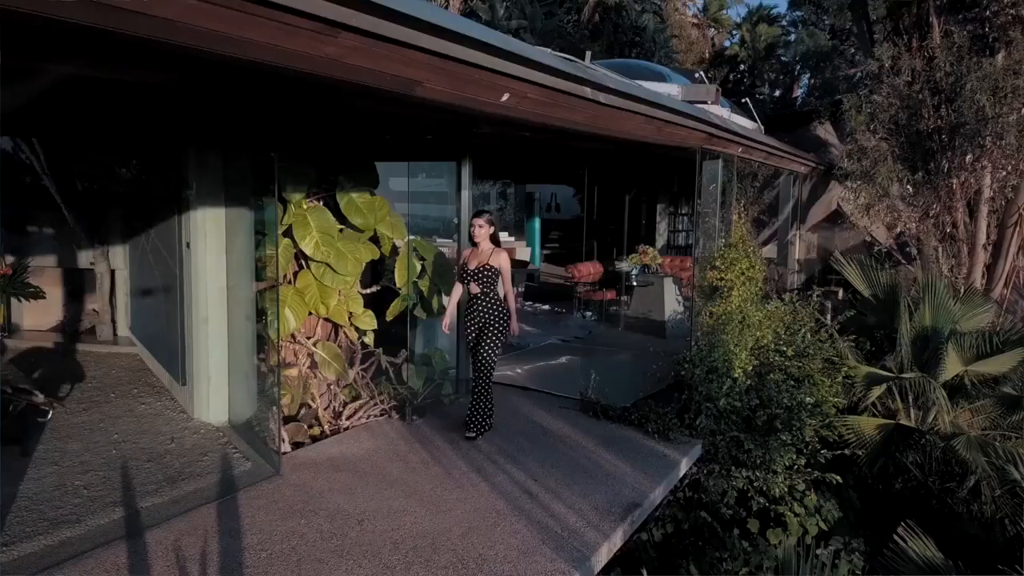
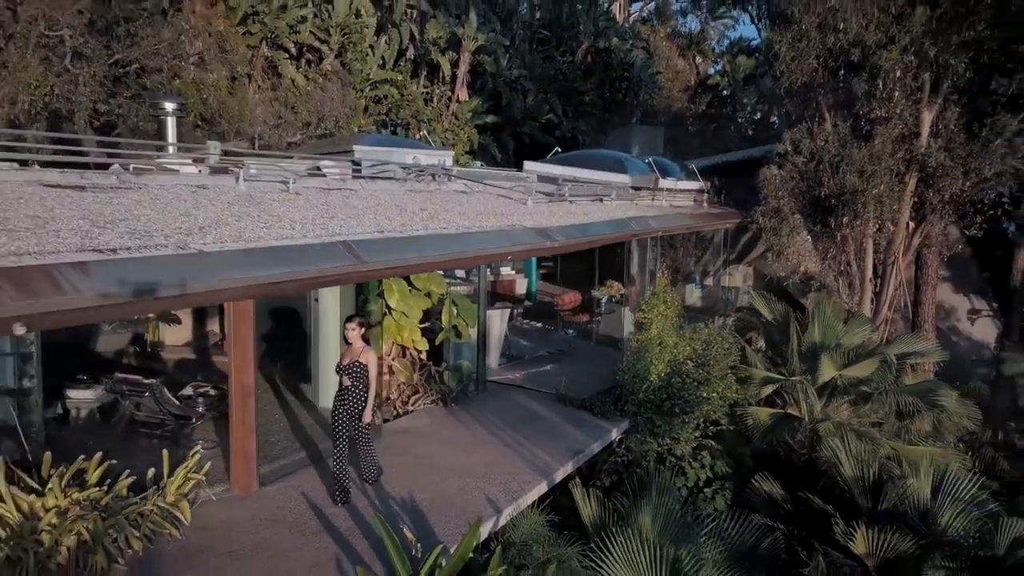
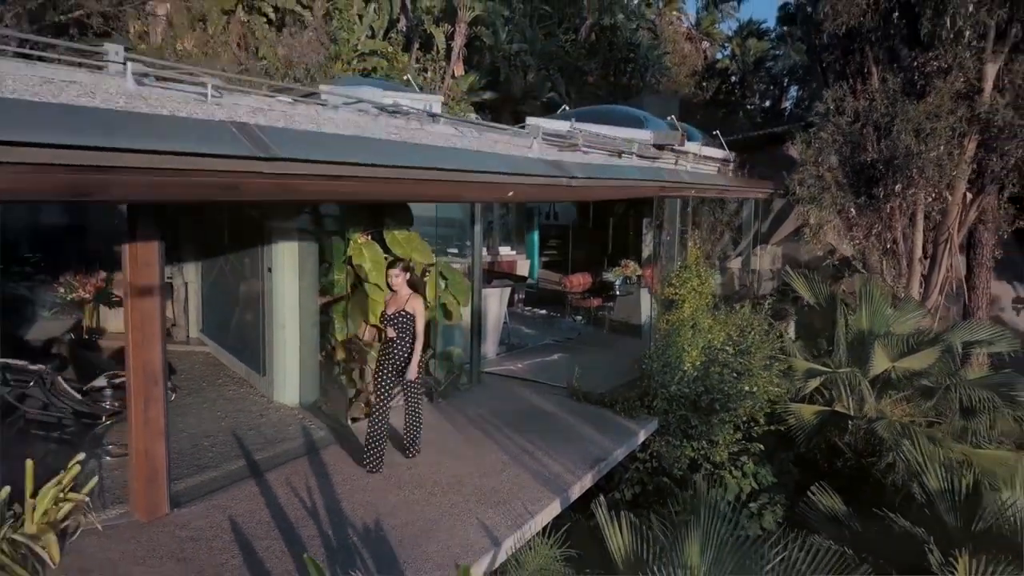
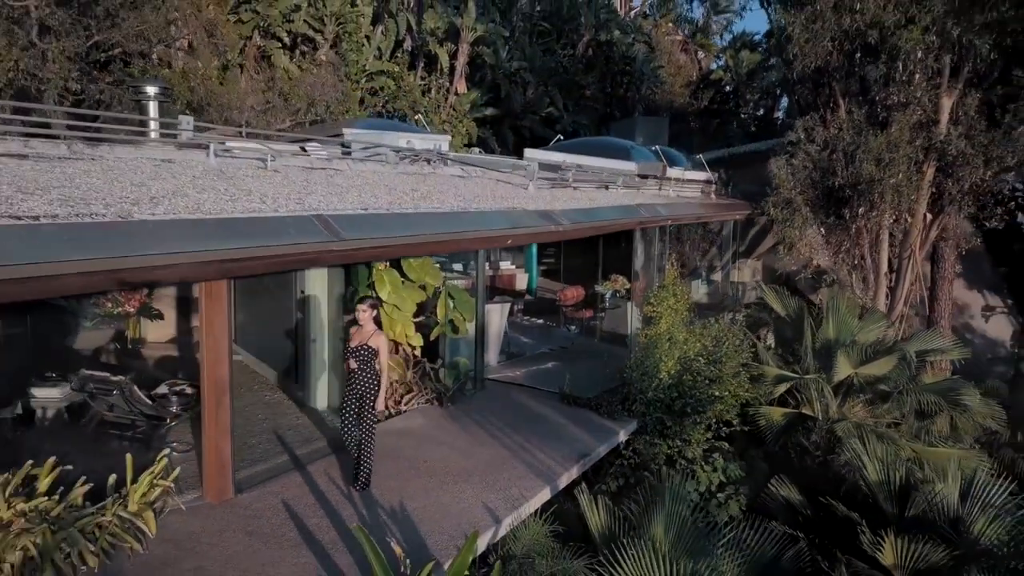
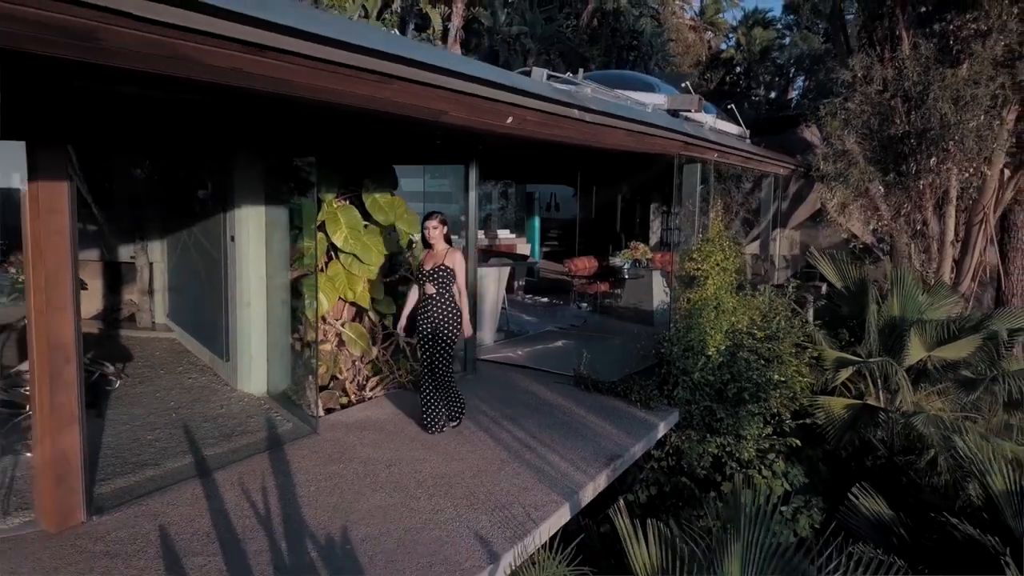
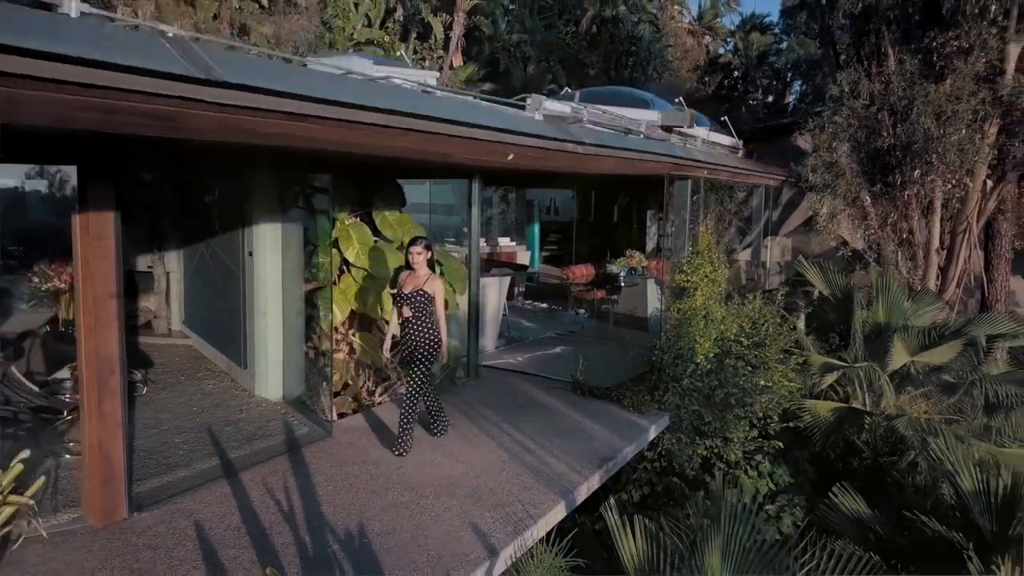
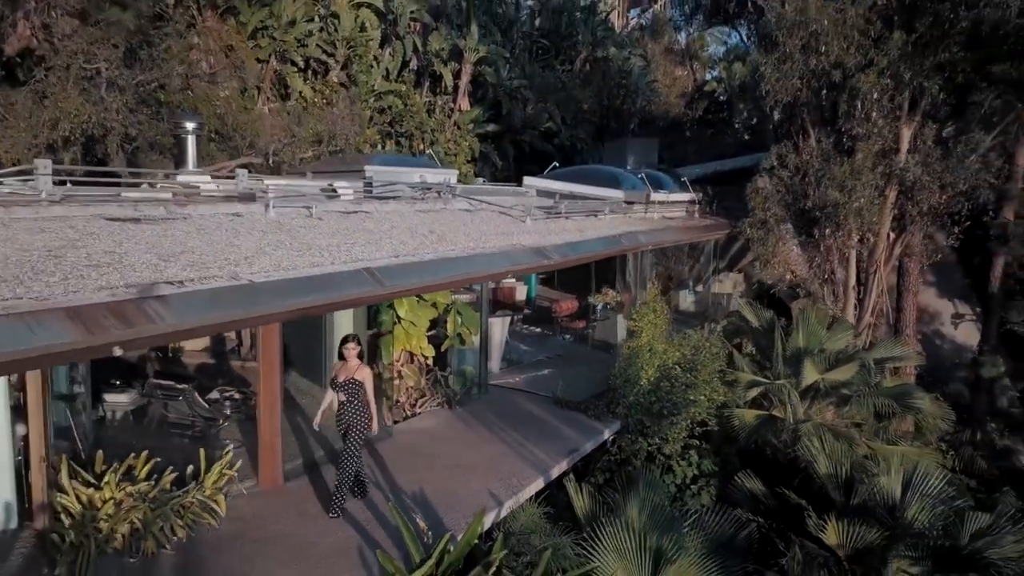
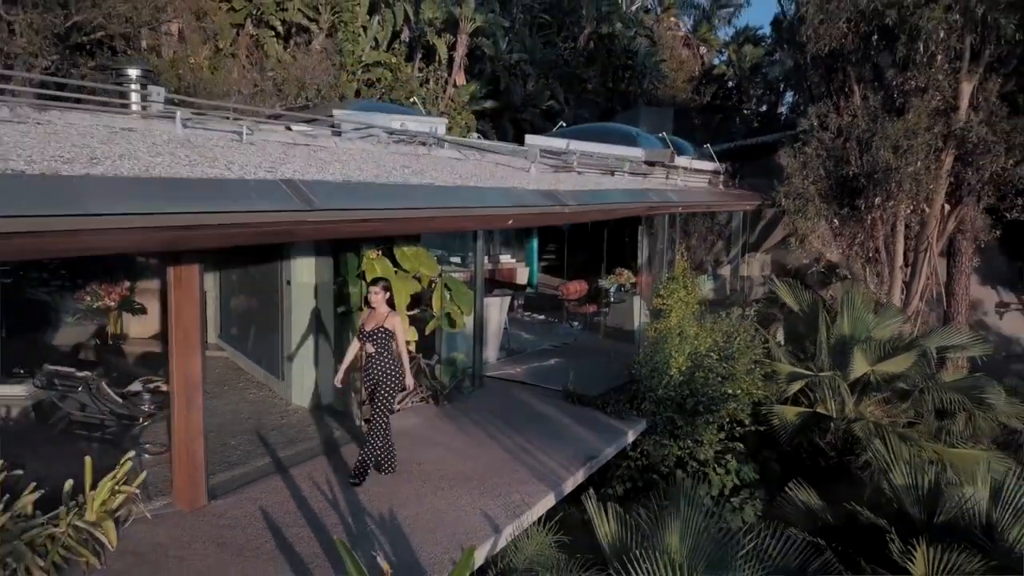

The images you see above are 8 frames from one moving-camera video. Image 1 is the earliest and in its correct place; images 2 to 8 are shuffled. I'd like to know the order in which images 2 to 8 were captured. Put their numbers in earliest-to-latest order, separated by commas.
5, 6, 3, 8, 4, 2, 7
